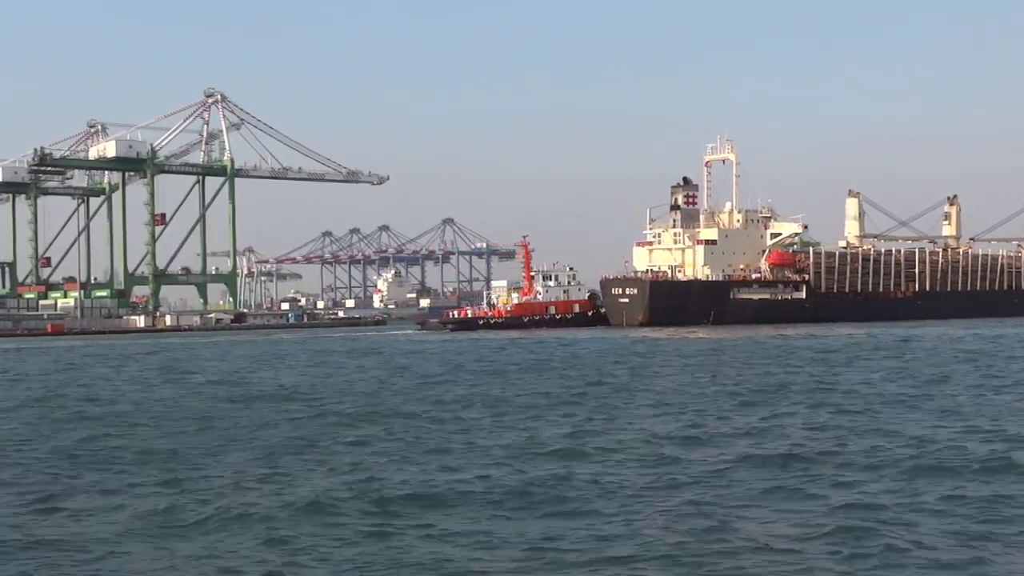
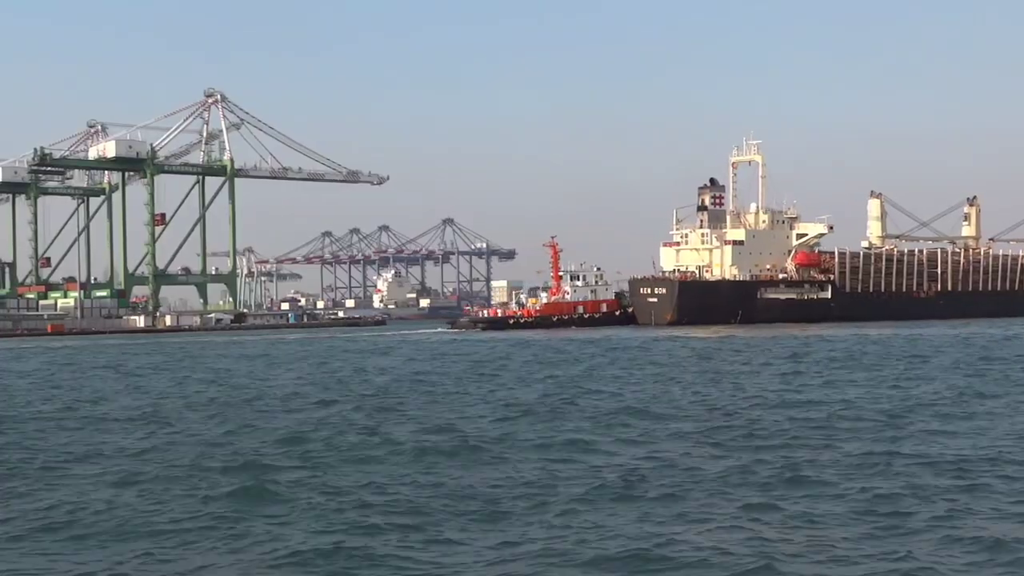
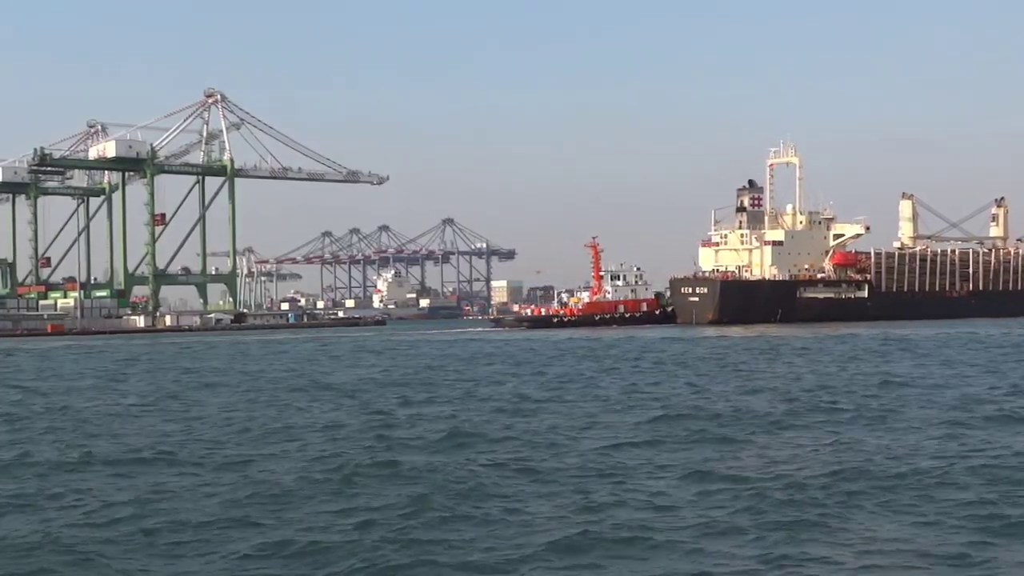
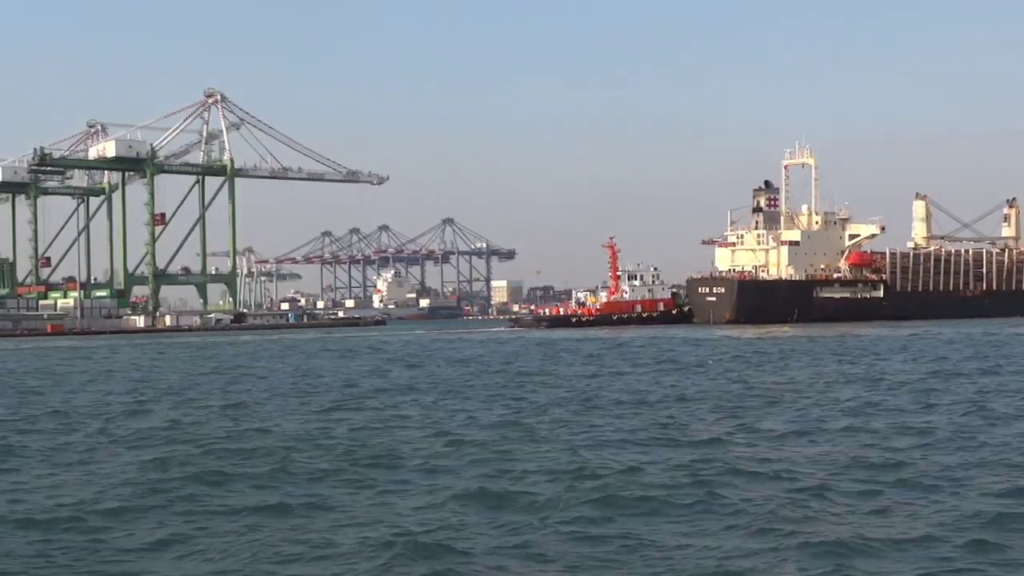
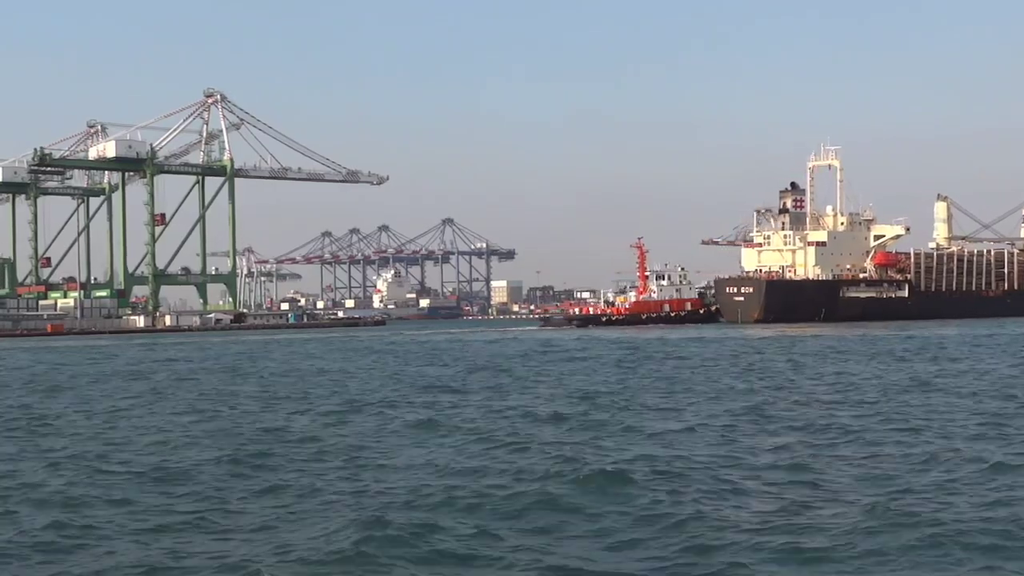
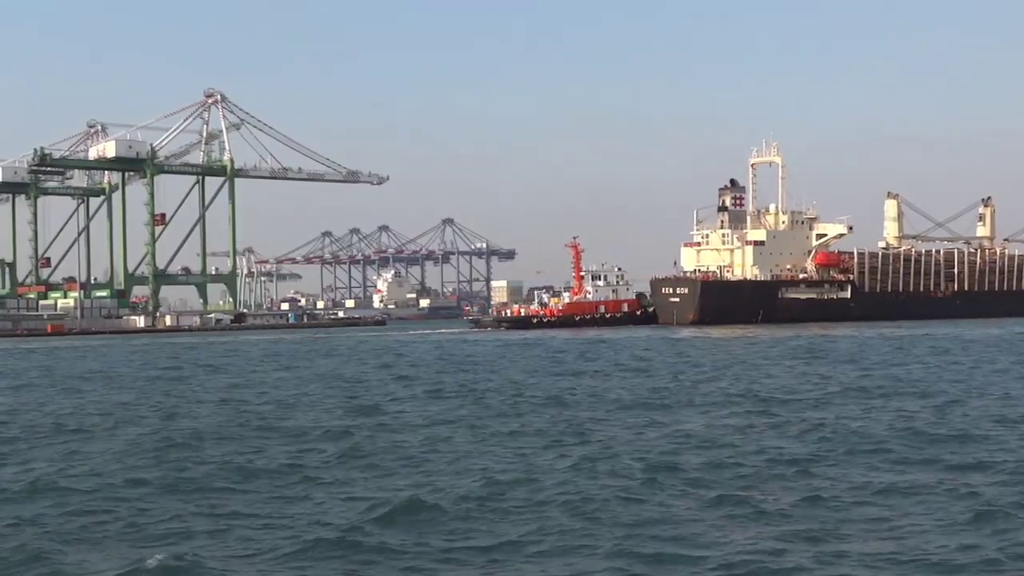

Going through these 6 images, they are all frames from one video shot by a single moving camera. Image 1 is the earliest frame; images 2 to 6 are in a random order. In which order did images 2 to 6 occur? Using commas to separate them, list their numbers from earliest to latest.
2, 6, 3, 4, 5
